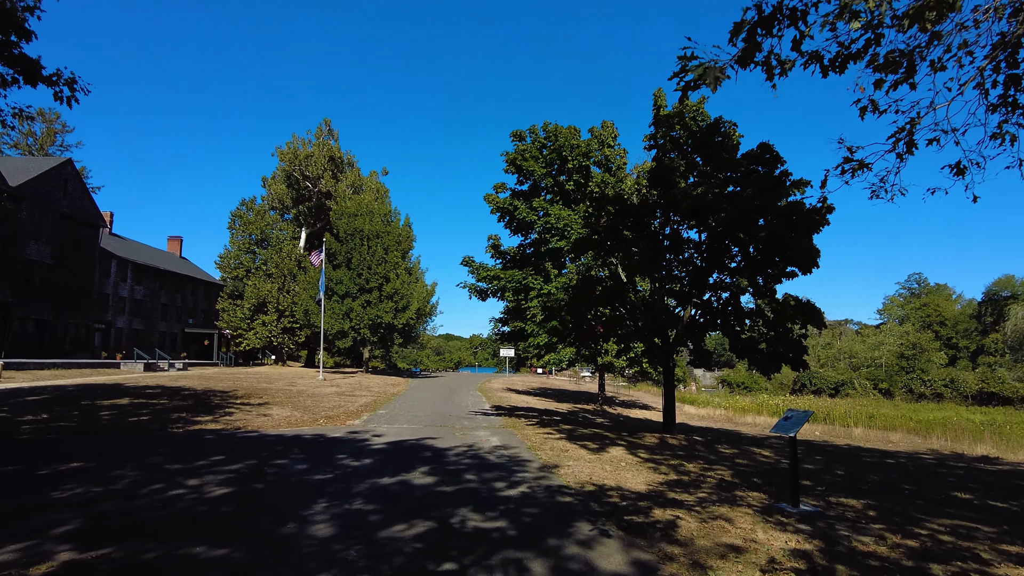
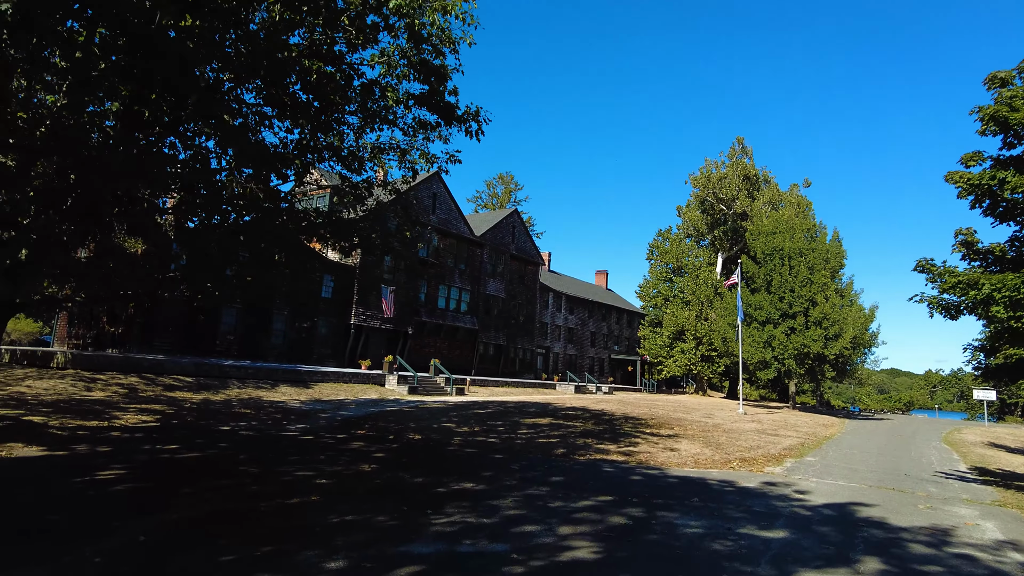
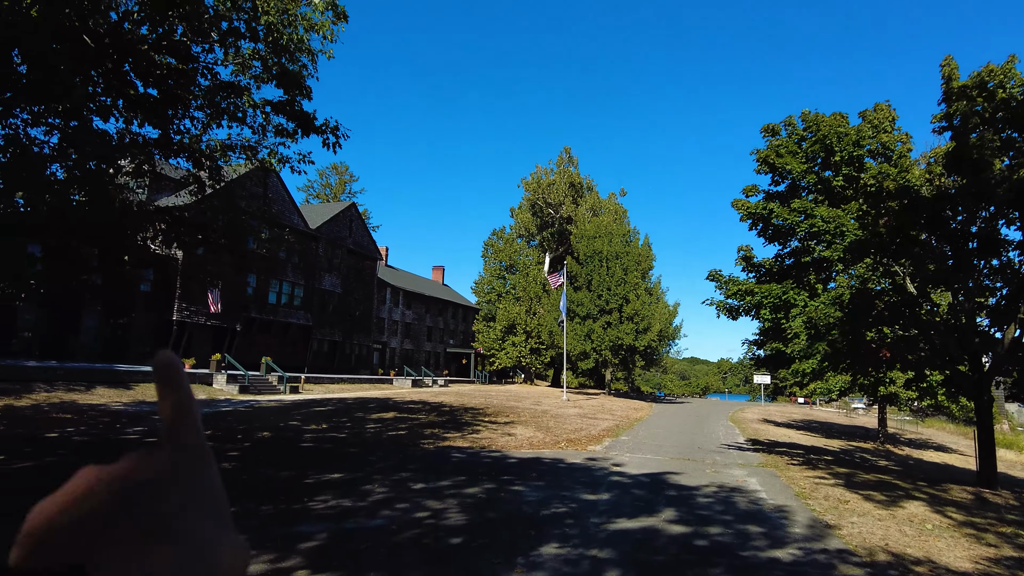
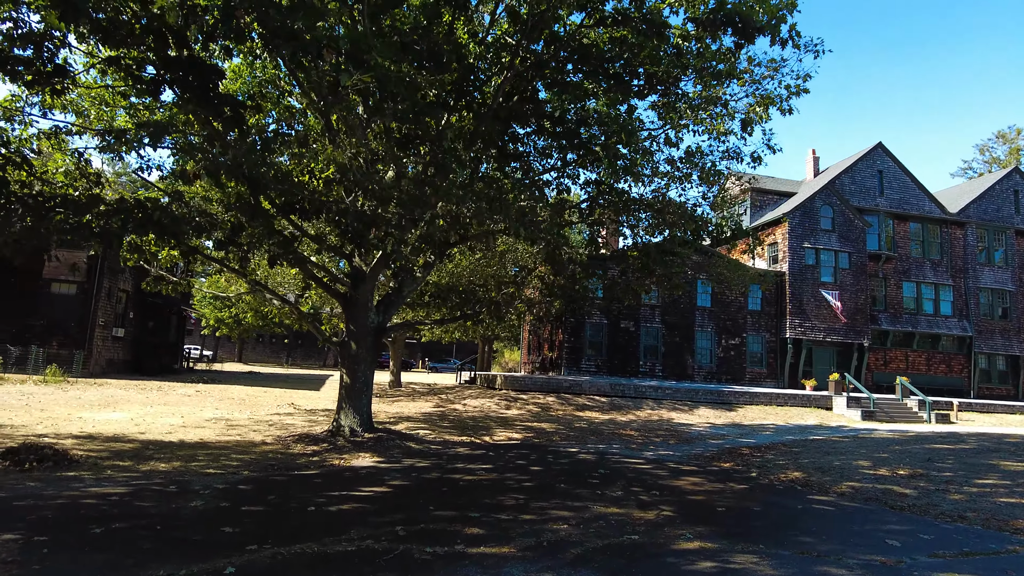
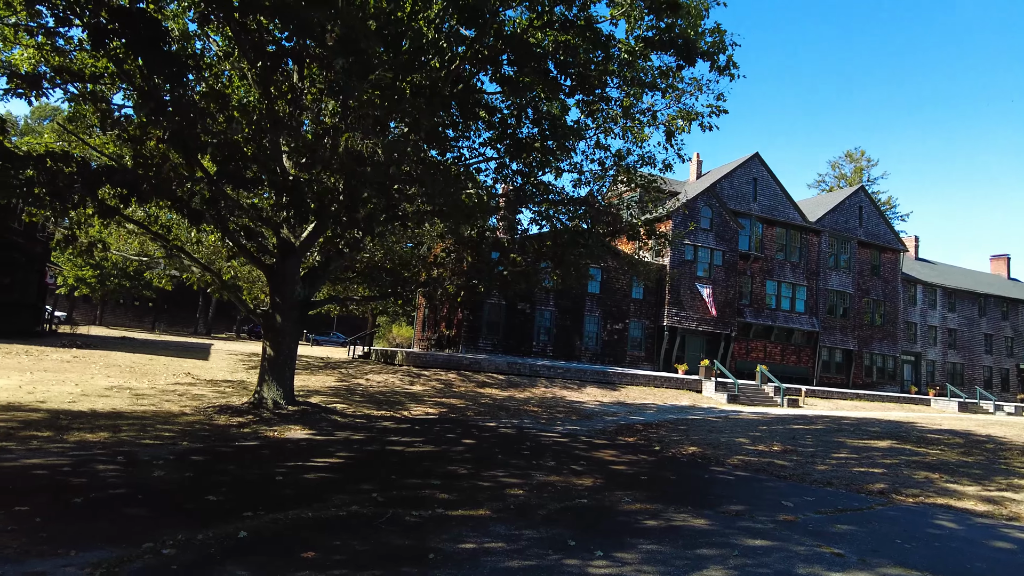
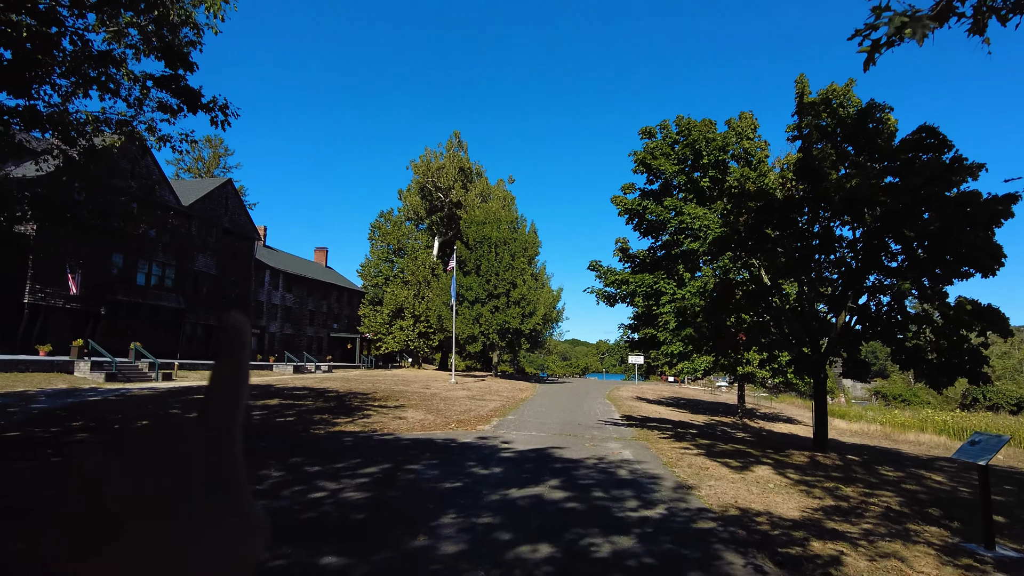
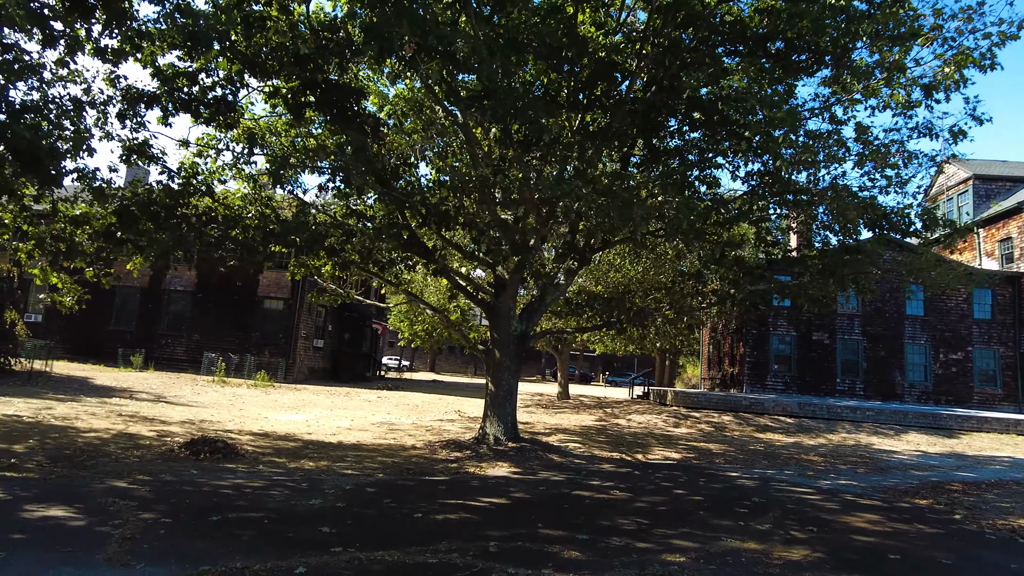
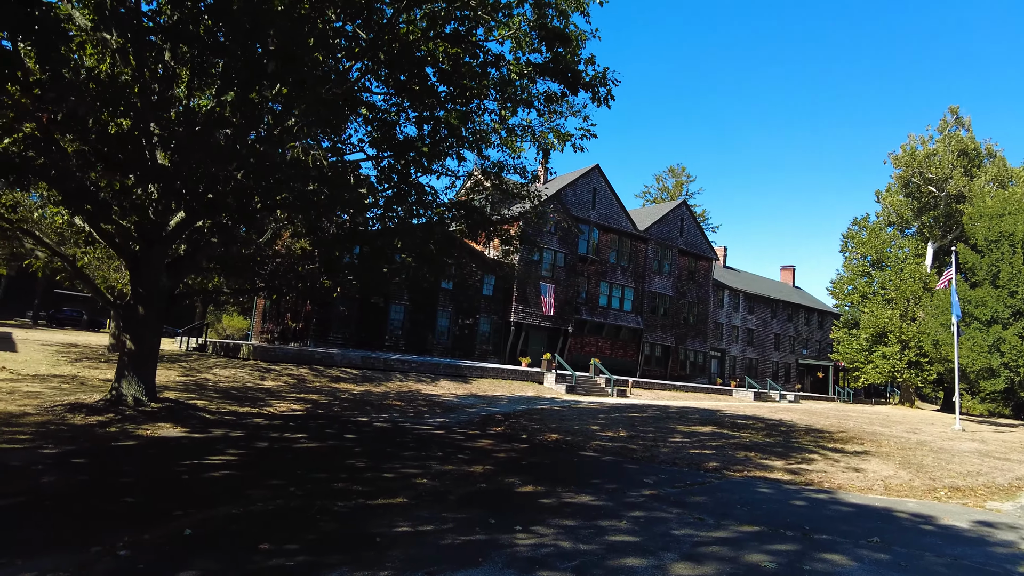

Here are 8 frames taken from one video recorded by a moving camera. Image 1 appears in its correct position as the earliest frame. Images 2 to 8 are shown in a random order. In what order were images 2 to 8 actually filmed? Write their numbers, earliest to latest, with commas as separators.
6, 3, 2, 8, 5, 4, 7
